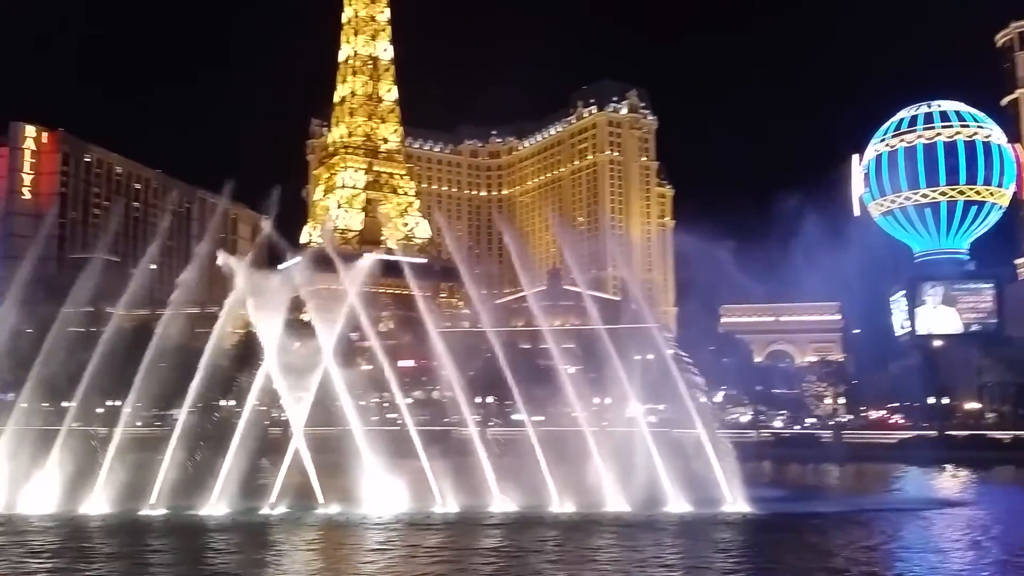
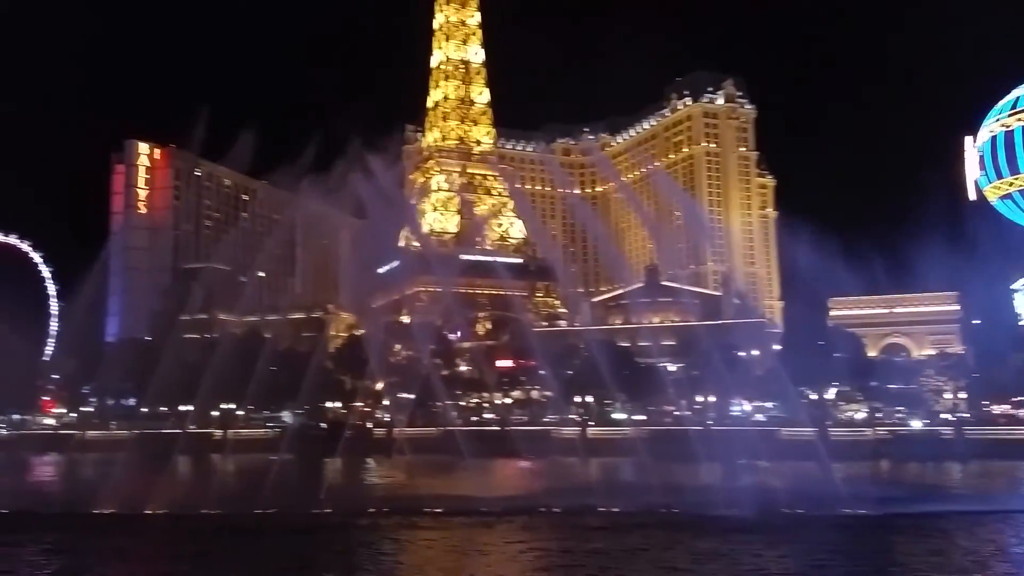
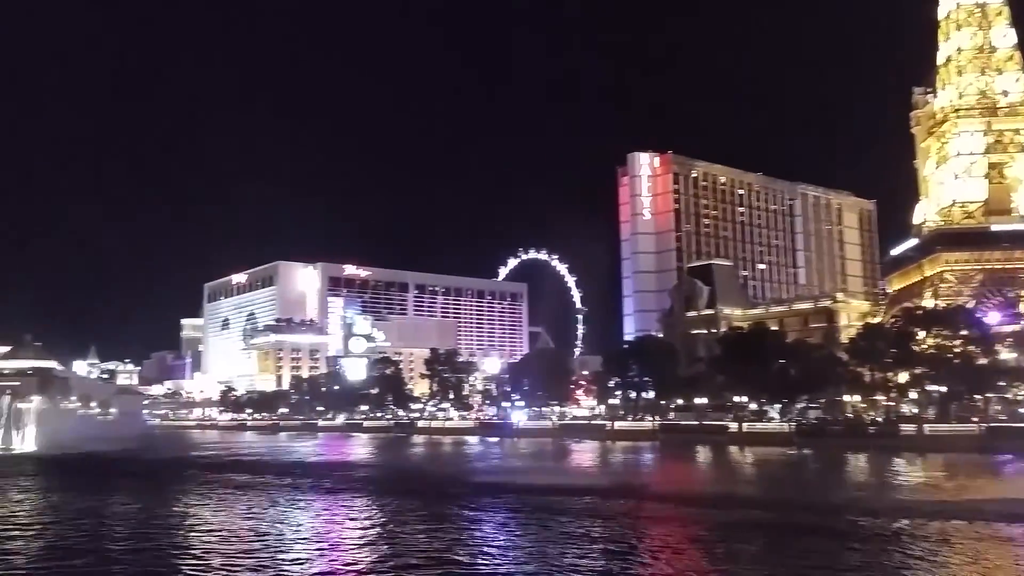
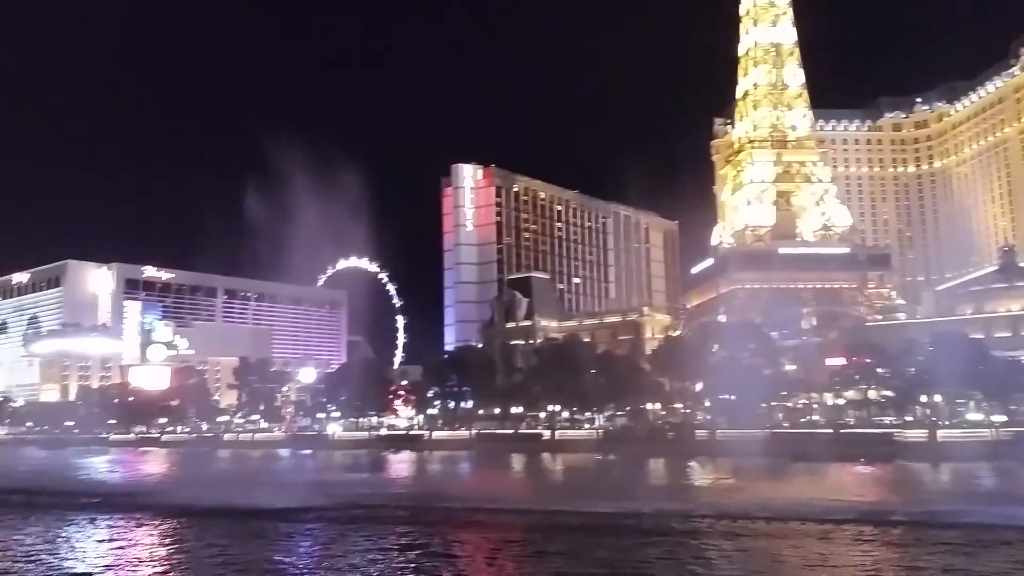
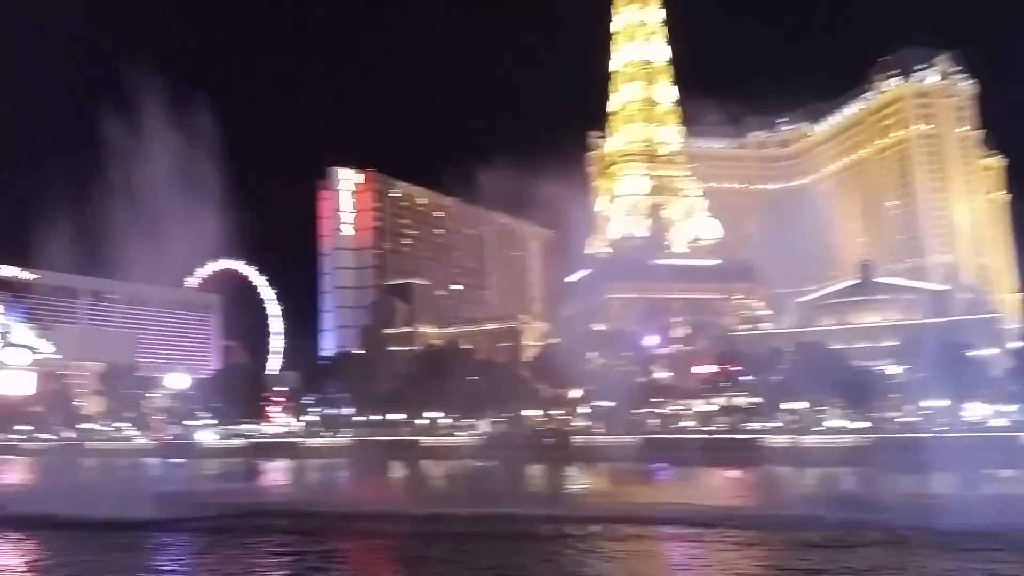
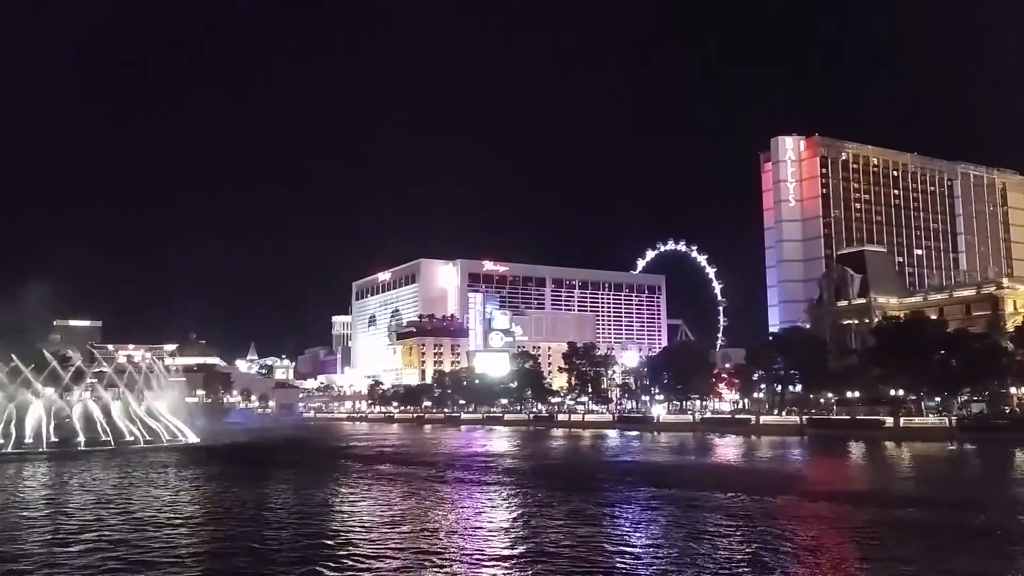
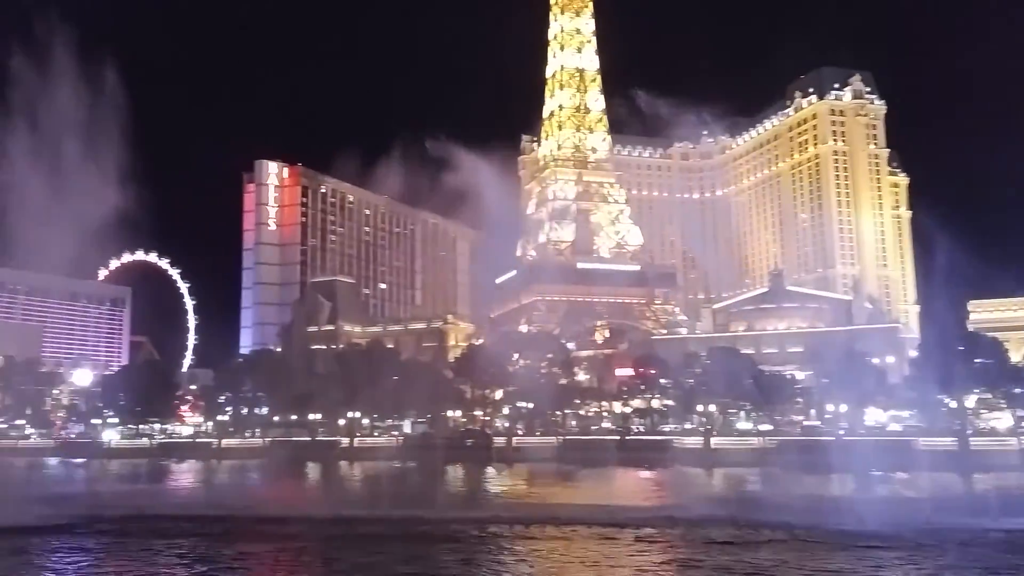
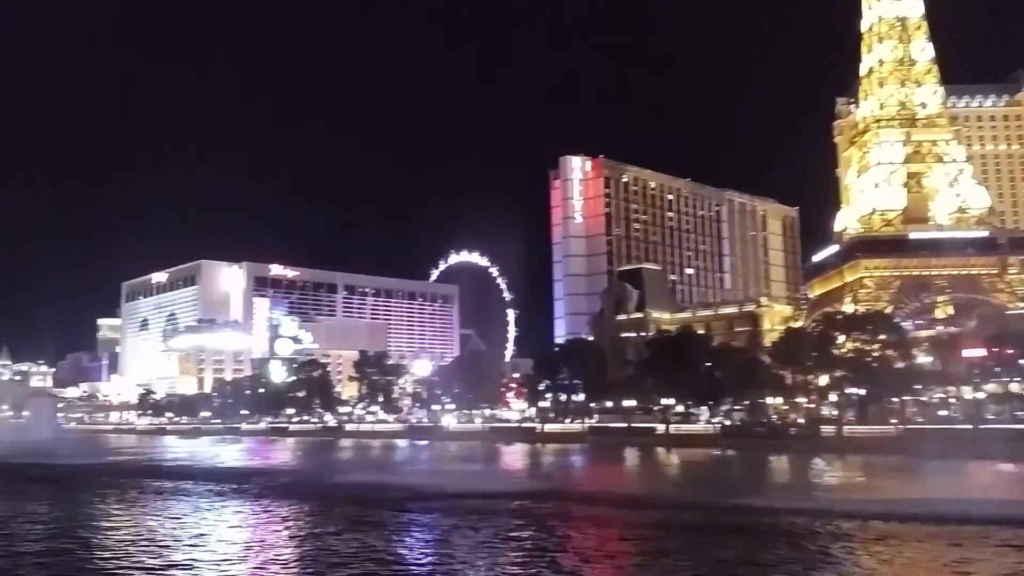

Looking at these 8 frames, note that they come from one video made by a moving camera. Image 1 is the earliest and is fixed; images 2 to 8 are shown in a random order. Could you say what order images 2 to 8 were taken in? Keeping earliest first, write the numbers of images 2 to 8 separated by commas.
2, 7, 5, 4, 8, 3, 6
